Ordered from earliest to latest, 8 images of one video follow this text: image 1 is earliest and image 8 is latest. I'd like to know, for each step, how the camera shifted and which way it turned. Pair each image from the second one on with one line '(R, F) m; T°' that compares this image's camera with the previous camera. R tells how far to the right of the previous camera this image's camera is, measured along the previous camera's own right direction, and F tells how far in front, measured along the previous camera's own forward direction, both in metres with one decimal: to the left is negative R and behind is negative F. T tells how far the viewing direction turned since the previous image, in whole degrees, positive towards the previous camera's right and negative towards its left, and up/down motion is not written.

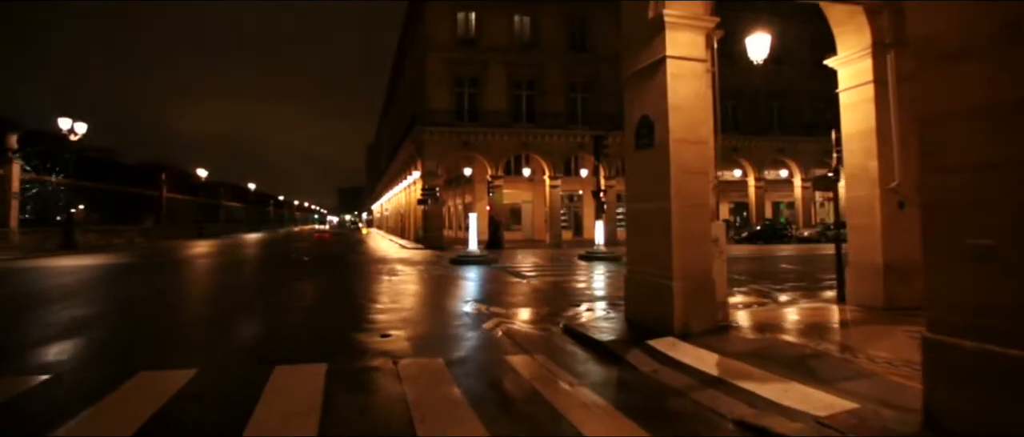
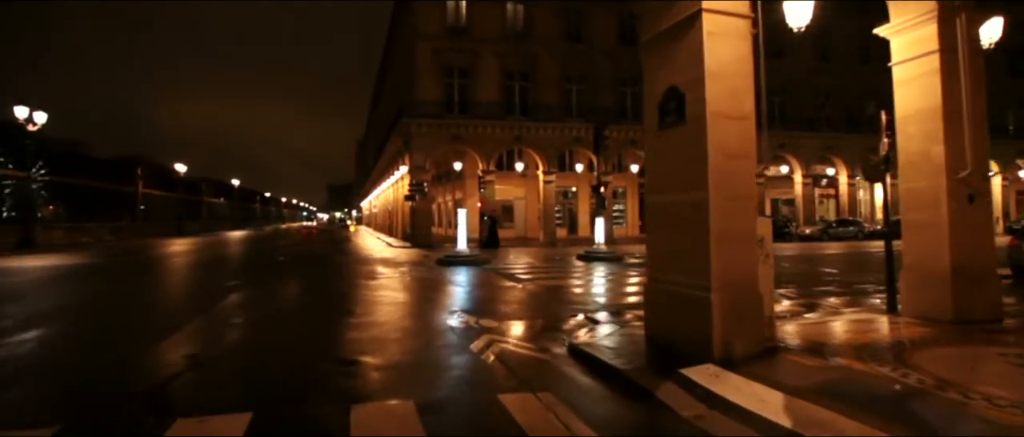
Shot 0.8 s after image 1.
(0.0, +1.5) m; +1°
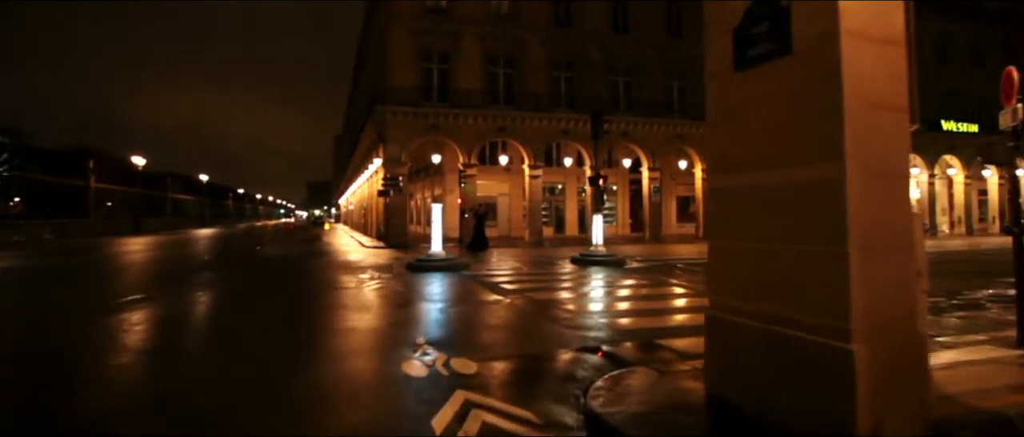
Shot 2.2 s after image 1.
(0.0, +2.5) m; +1°
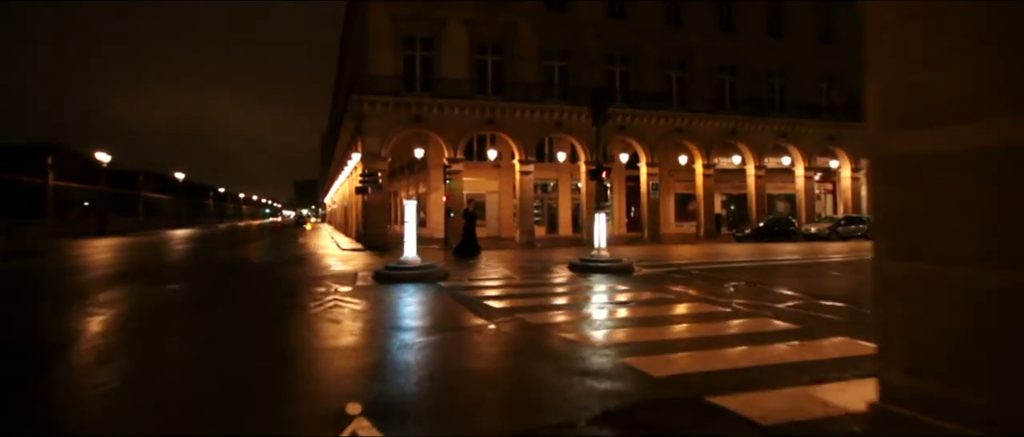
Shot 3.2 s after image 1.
(0.0, +2.2) m; +1°
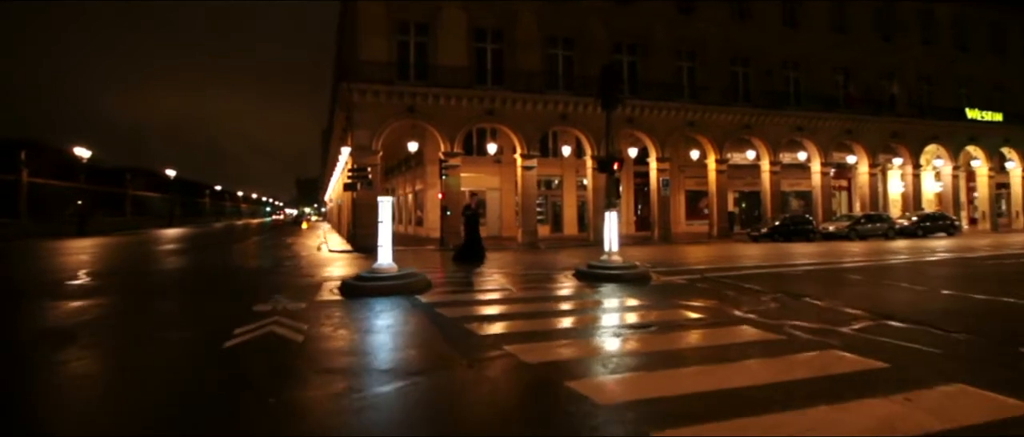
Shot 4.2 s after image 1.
(+0.2, +1.9) m; 0°
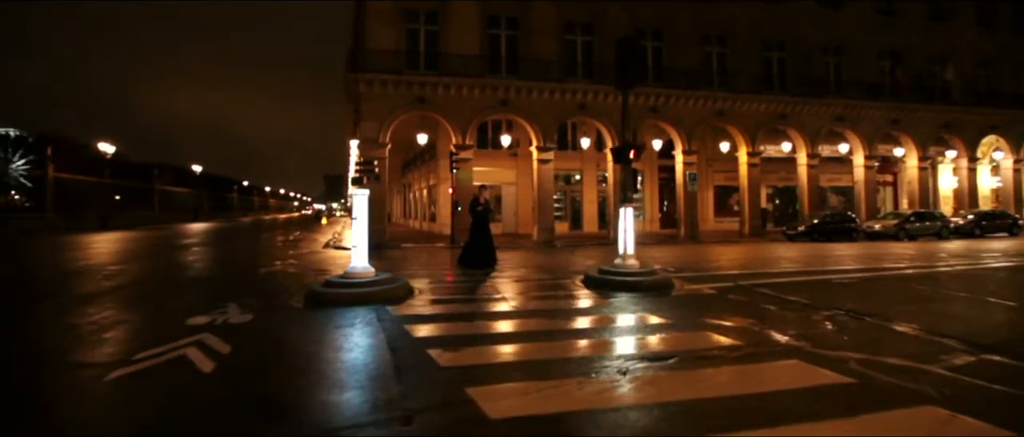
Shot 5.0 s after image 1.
(+0.4, +1.6) m; -2°
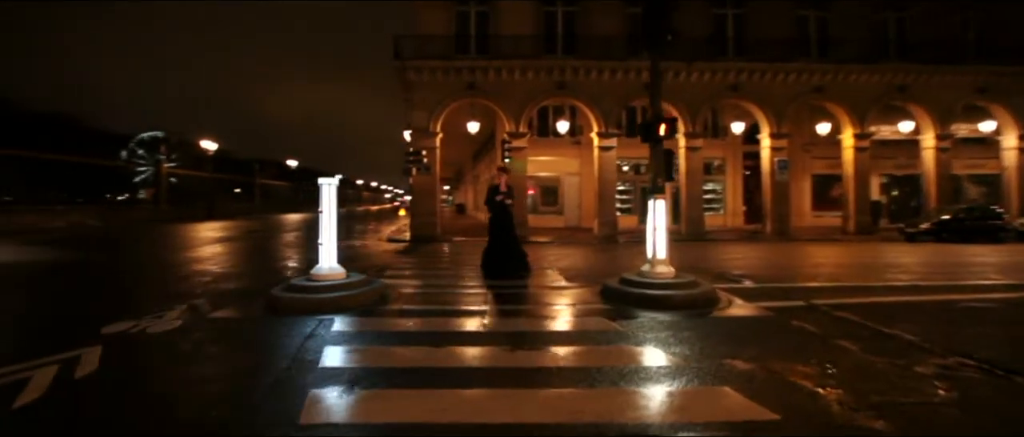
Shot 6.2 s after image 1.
(+1.2, +2.2) m; -9°
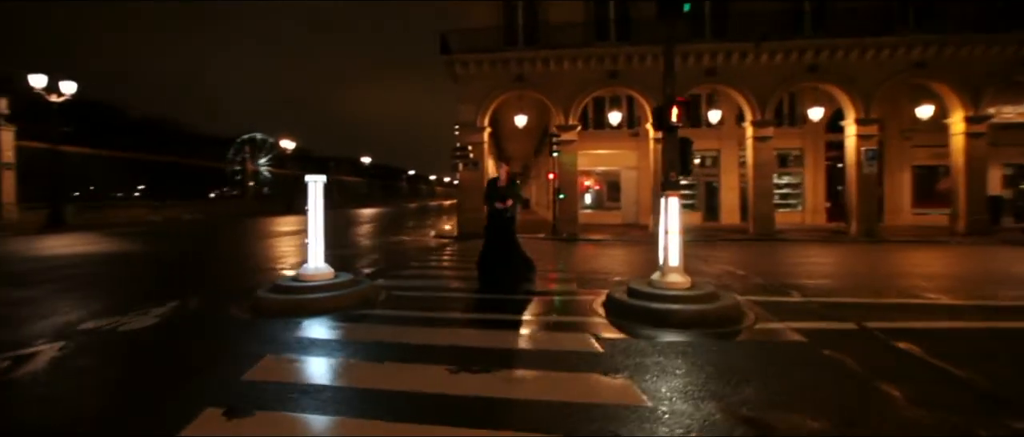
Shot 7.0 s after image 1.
(+1.0, +1.1) m; -8°
